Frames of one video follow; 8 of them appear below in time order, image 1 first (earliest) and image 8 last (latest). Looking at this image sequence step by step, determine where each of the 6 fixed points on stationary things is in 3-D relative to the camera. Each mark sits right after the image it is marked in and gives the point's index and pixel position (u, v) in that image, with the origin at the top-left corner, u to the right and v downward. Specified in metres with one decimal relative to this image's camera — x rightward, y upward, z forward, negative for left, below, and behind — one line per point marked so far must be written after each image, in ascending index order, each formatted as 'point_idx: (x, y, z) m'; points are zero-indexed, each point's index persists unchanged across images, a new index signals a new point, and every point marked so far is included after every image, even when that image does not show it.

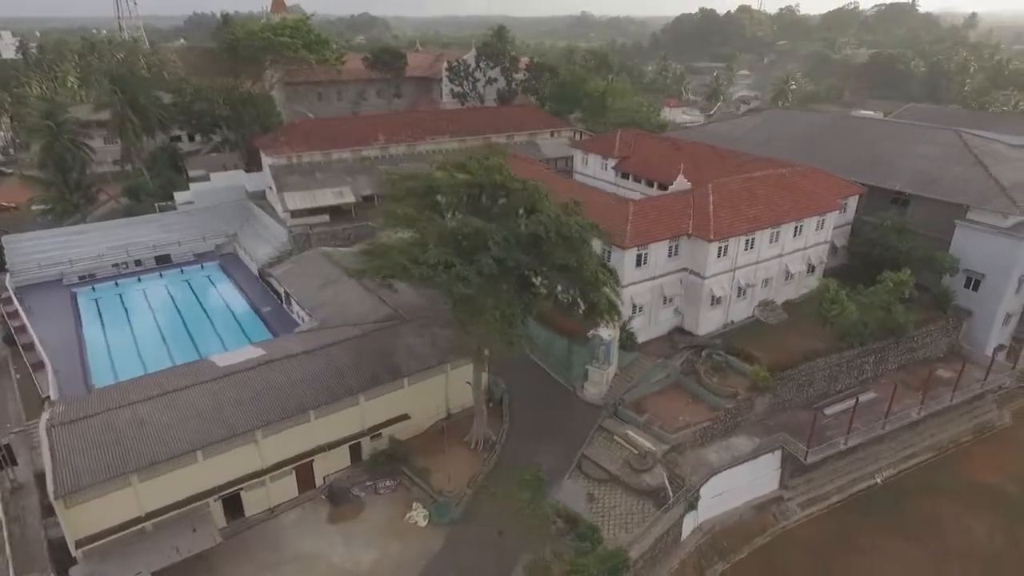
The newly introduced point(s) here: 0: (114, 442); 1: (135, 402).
0: (-12.0, -4.7, +18.5) m
1: (-12.1, -3.7, +19.8) m
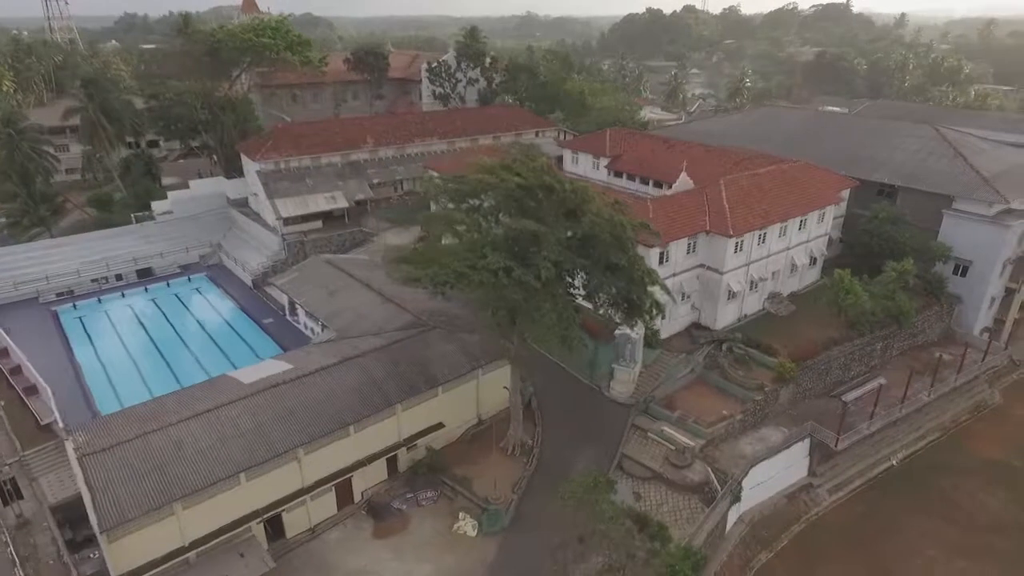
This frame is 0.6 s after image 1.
0: (-10.2, -5.2, +17.4) m
1: (-10.5, -4.2, +18.8) m
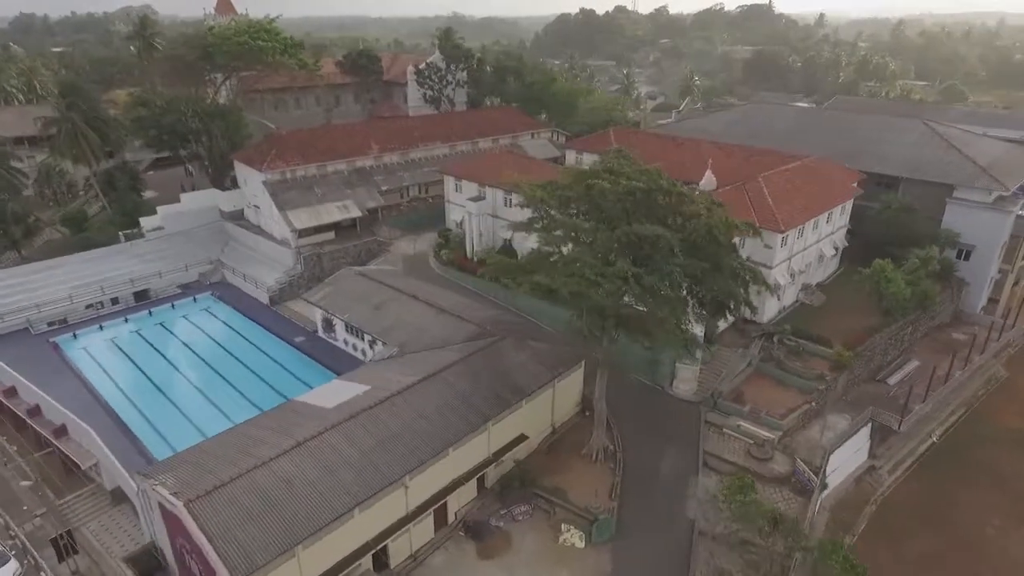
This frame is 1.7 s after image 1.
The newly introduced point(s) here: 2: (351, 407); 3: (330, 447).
0: (-6.4, -5.9, +16.1) m
1: (-6.9, -4.8, +17.4) m
2: (-5.2, -3.9, +19.9) m
3: (-5.3, -4.7, +18.0) m
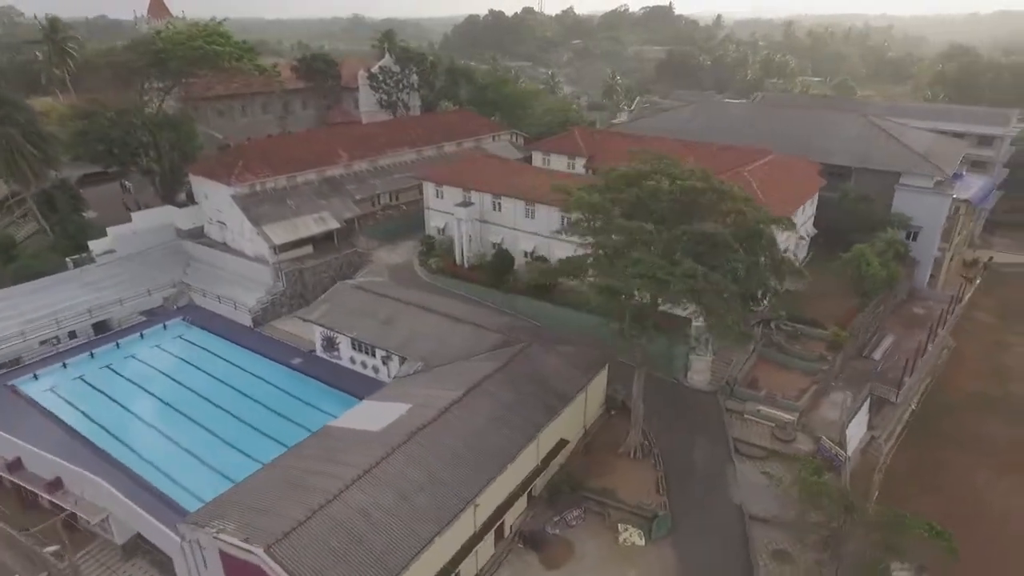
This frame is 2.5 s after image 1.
0: (-4.0, -6.4, +15.1) m
1: (-4.6, -5.4, +16.4) m
2: (-3.4, -4.4, +19.1) m
3: (-3.2, -5.2, +17.2) m
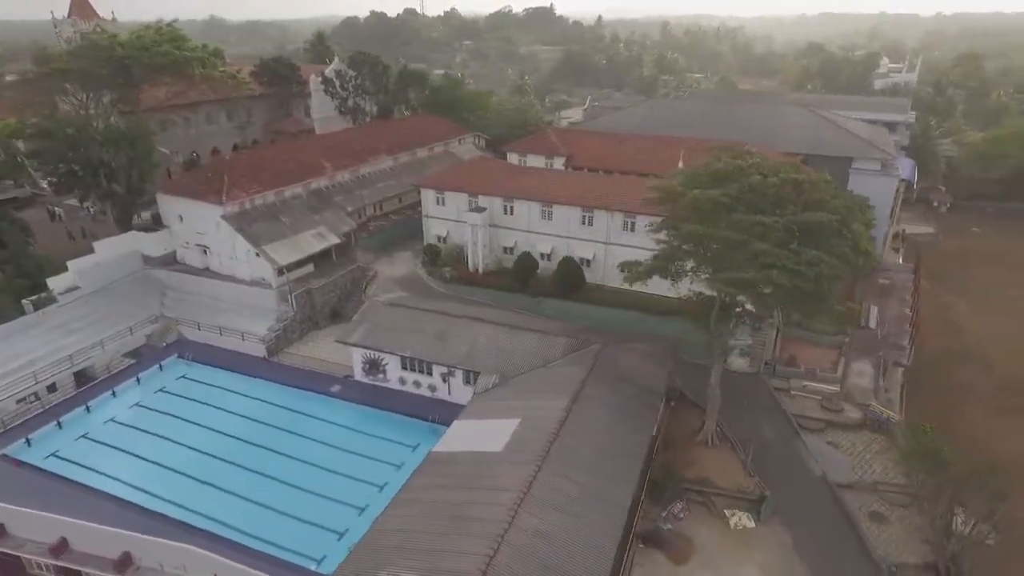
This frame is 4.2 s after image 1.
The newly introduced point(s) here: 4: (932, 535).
0: (+0.9, -6.7, +14.4) m
1: (-0.1, -5.8, +15.5) m
2: (+0.6, -4.7, +18.4) m
3: (+1.1, -5.5, +16.6) m
4: (+13.7, -8.0, +19.7) m
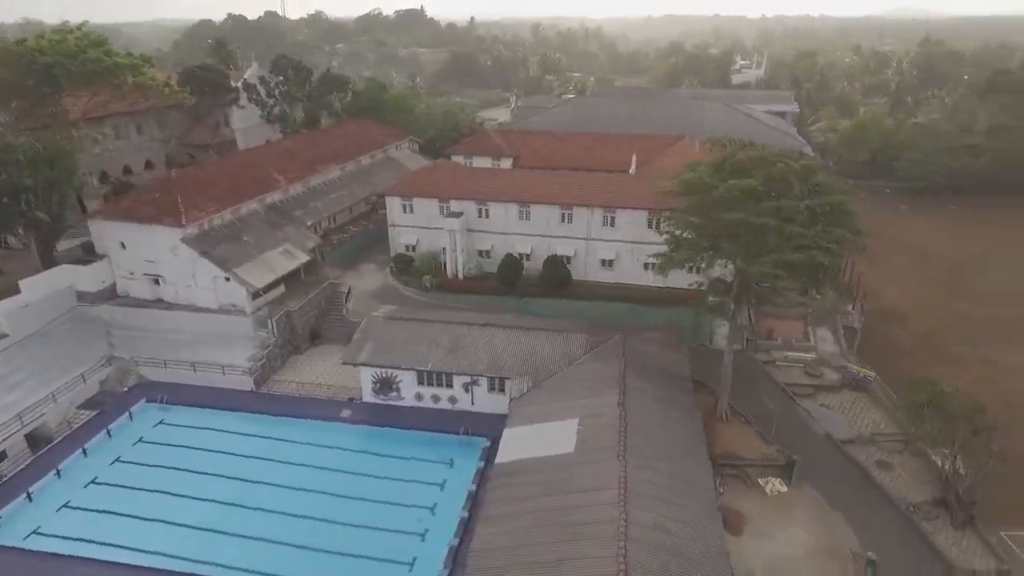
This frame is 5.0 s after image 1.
0: (+3.9, -6.6, +14.6) m
1: (+2.7, -5.7, +15.5) m
2: (+2.7, -4.6, +18.5) m
3: (+3.7, -5.4, +16.8) m
4: (+15.6, -6.8, +22.3) m
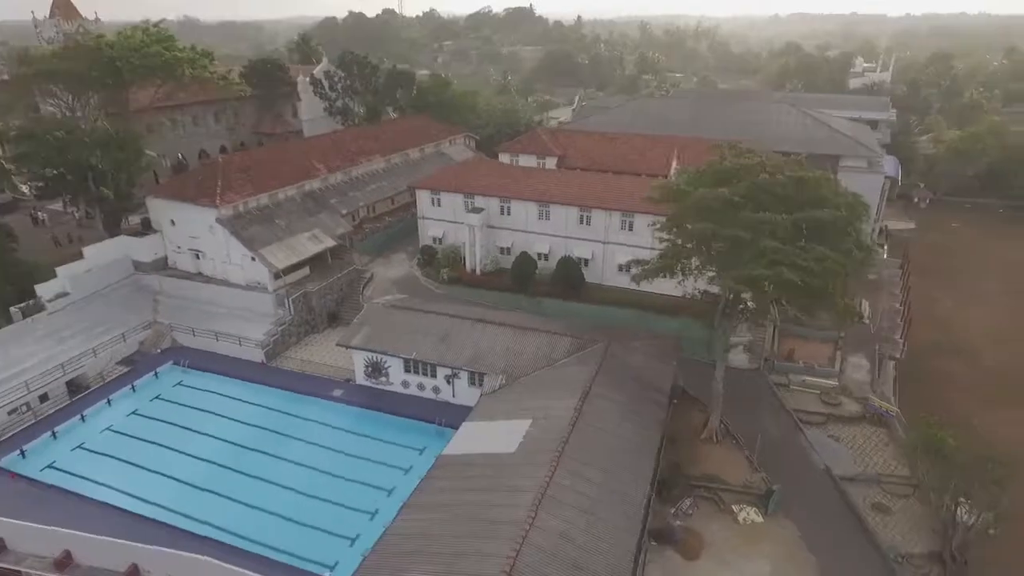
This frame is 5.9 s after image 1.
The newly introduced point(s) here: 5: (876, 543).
0: (+1.4, -6.7, +14.4) m
1: (+0.4, -5.8, +15.4) m
2: (+1.0, -4.7, +18.4) m
3: (+1.6, -5.5, +16.5) m
4: (+14.1, -7.8, +20.1) m
5: (+11.9, -8.3, +19.9) m
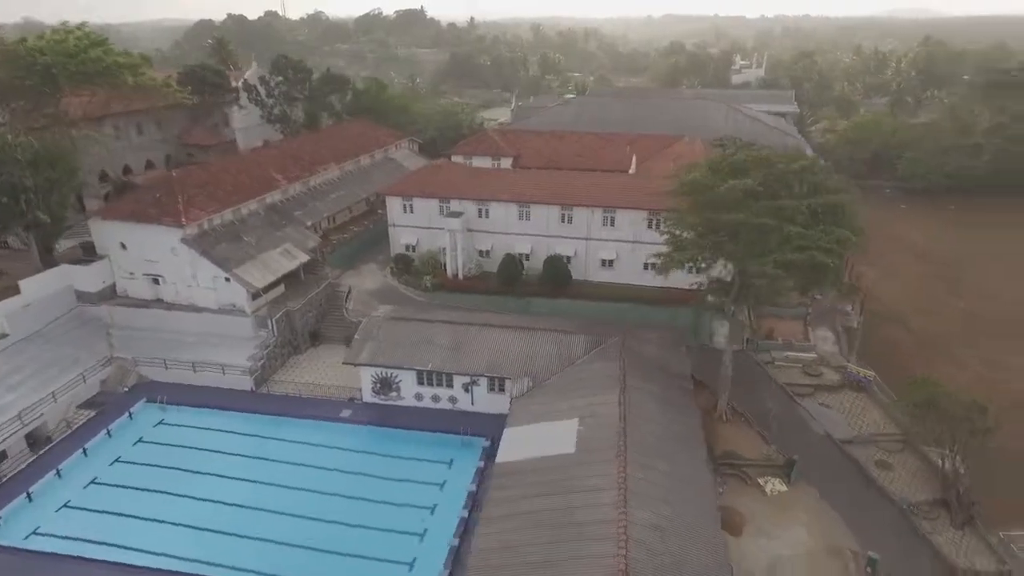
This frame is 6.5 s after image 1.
0: (+3.9, -6.6, +14.6) m
1: (+2.7, -5.7, +15.5) m
2: (+2.7, -4.6, +18.5) m
3: (+3.7, -5.4, +16.8) m
4: (+15.6, -6.8, +22.3) m
5: (+13.5, -7.4, +21.8) m
